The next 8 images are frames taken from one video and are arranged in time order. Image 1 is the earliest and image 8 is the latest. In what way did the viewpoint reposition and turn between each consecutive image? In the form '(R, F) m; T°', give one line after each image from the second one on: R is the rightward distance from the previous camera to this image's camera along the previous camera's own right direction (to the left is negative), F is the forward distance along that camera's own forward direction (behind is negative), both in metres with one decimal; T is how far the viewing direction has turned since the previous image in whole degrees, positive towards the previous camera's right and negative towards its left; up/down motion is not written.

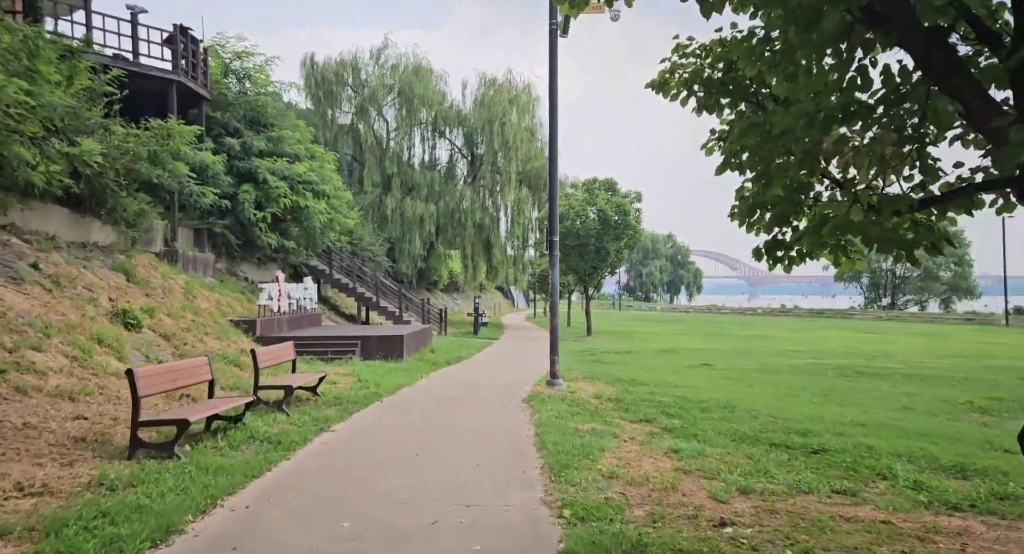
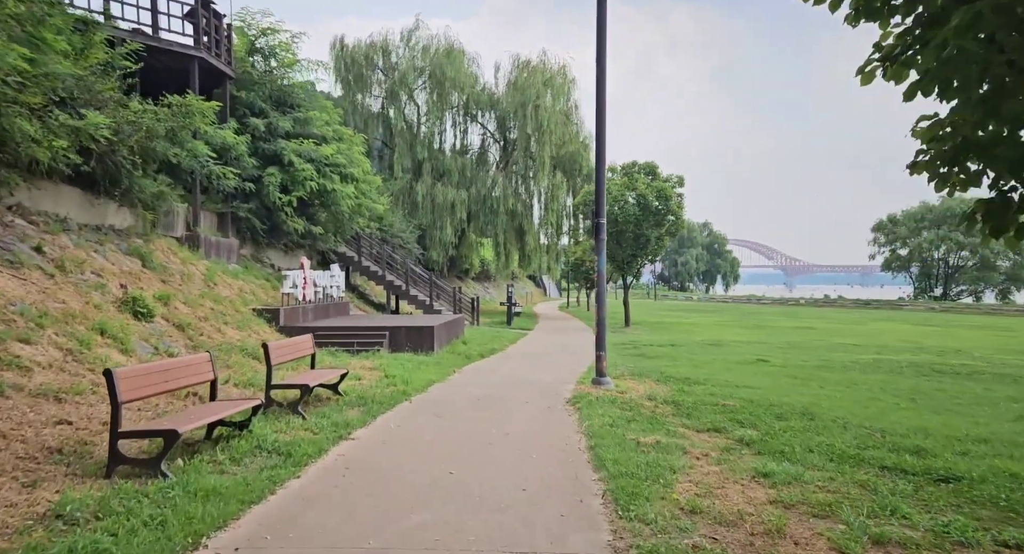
(-0.2, +1.1) m; -3°
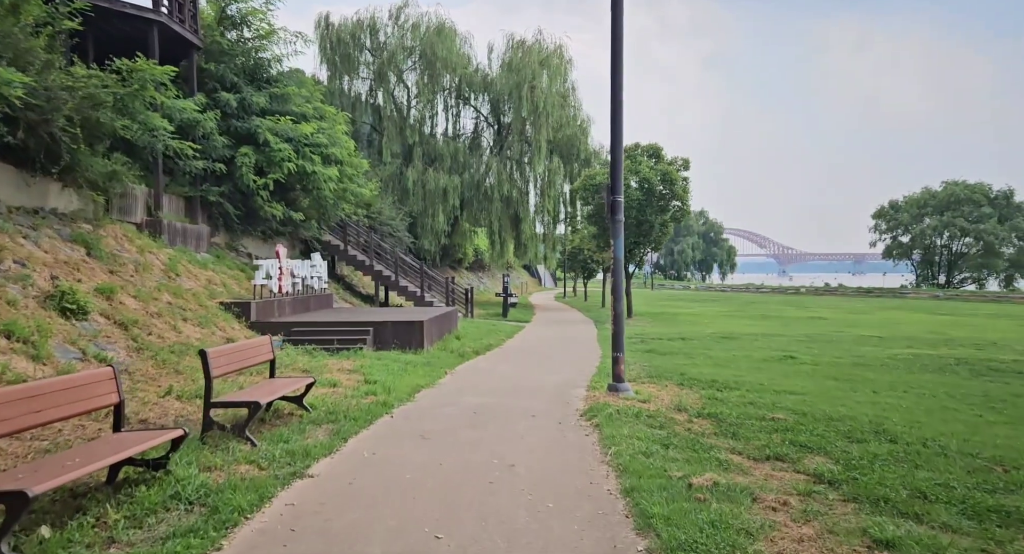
(-0.1, +1.6) m; +1°
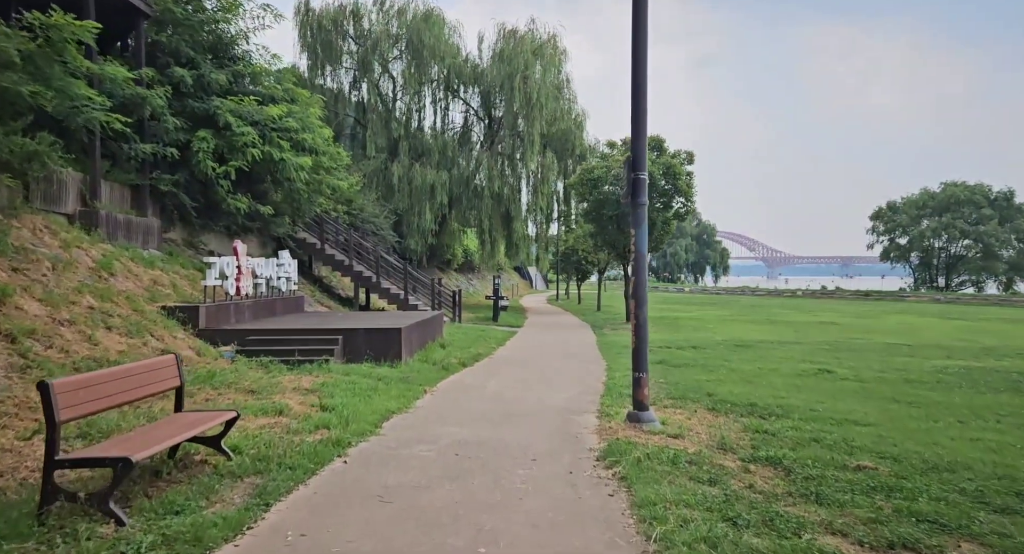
(0.0, +1.9) m; +1°
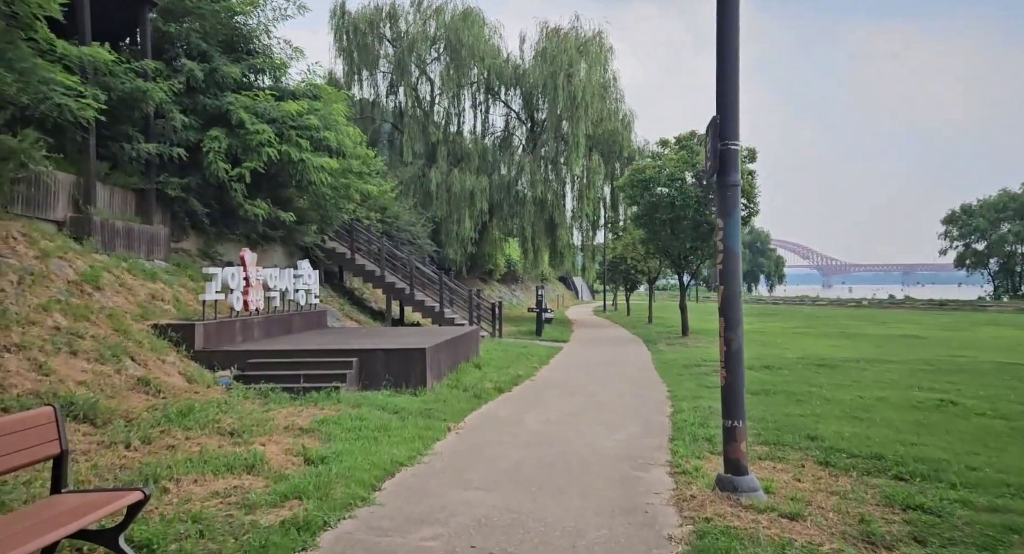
(0.0, +1.9) m; -4°
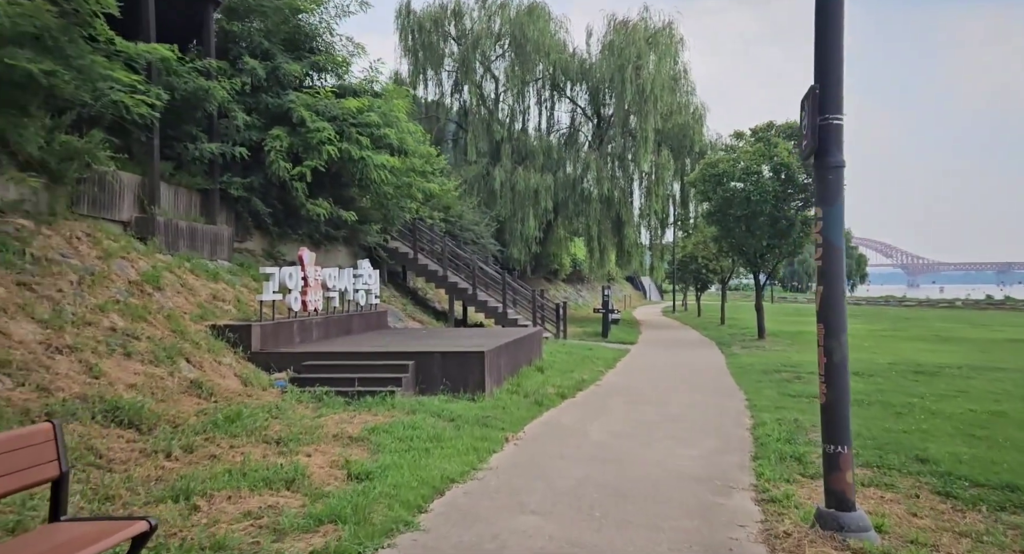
(0.0, +0.6) m; -6°
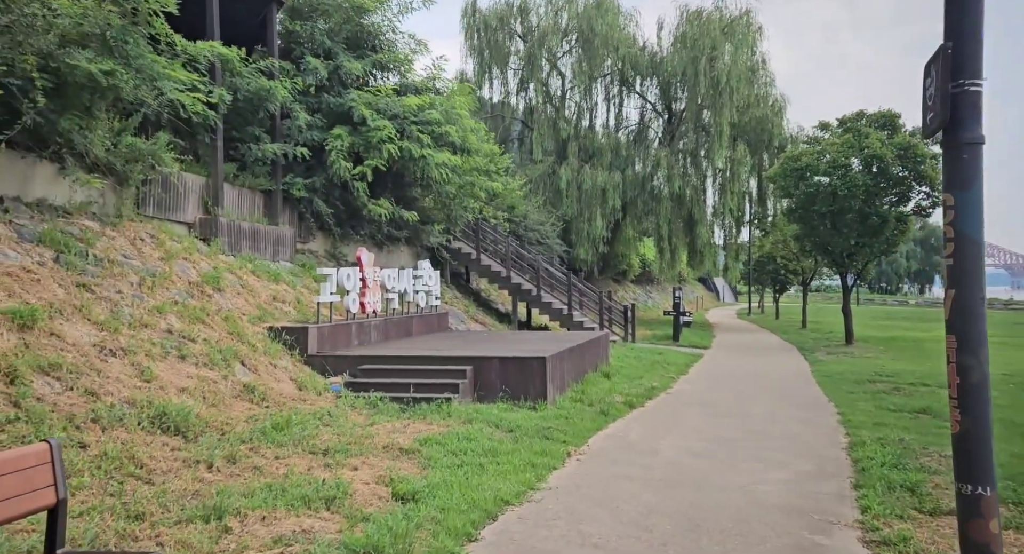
(+0.1, +0.5) m; -6°
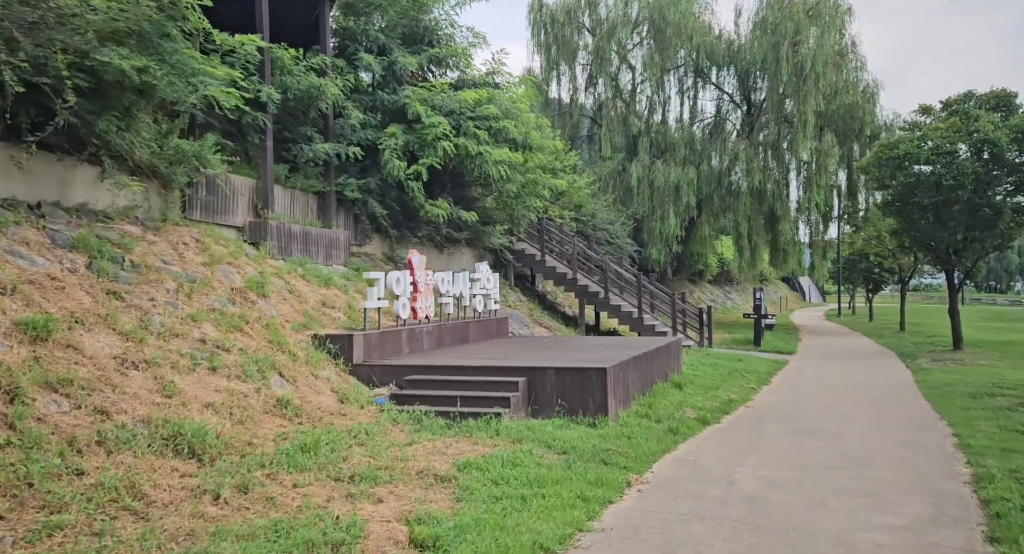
(+0.2, +0.9) m; -6°
